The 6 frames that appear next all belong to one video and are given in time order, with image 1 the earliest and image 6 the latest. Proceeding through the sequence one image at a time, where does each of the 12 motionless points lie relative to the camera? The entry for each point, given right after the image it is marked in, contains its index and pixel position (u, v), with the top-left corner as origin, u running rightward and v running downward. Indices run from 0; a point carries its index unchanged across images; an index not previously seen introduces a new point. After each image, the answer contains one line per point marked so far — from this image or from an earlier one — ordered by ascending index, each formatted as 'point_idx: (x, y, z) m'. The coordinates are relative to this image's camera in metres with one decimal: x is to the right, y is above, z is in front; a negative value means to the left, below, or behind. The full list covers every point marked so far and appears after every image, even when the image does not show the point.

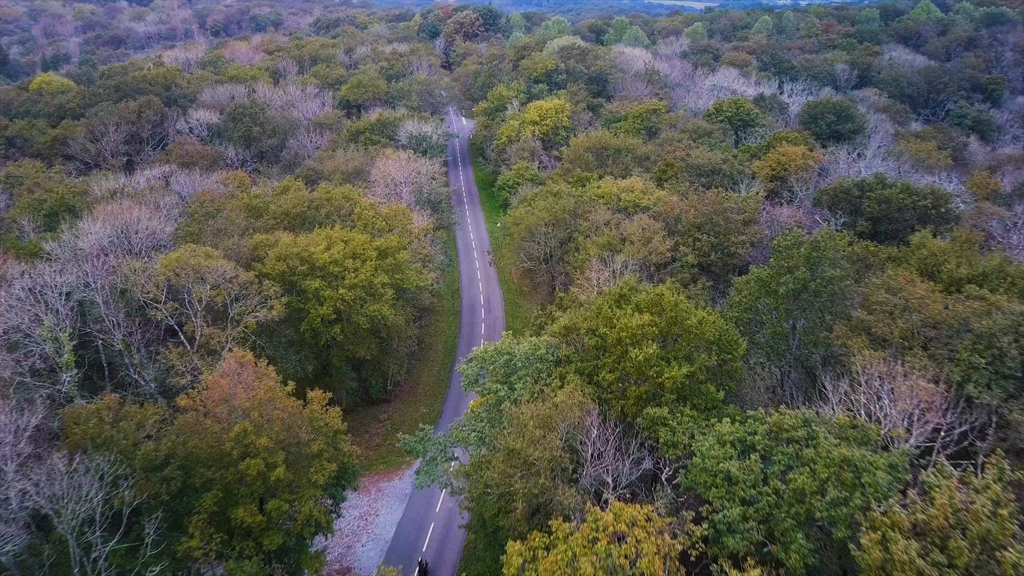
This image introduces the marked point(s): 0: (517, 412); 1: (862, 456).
0: (+0.1, -3.0, +19.5) m
1: (+6.8, -3.2, +15.4) m
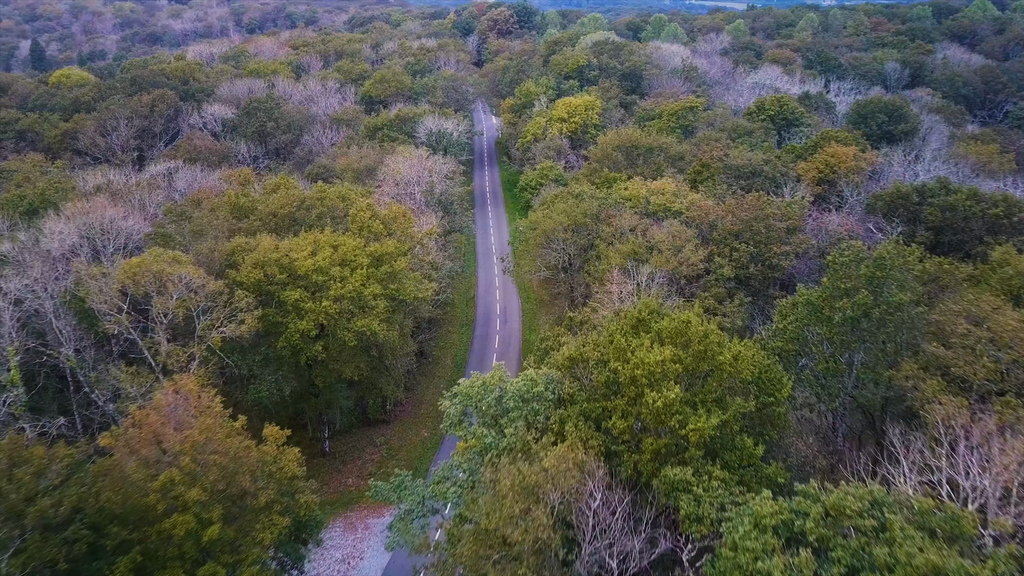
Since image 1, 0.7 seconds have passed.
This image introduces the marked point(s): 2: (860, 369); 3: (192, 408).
0: (-0.2, -3.5, +15.5) m
1: (+6.2, -3.9, +11.1) m
2: (+8.5, -2.0, +19.5) m
3: (-7.5, -2.8, +18.6) m
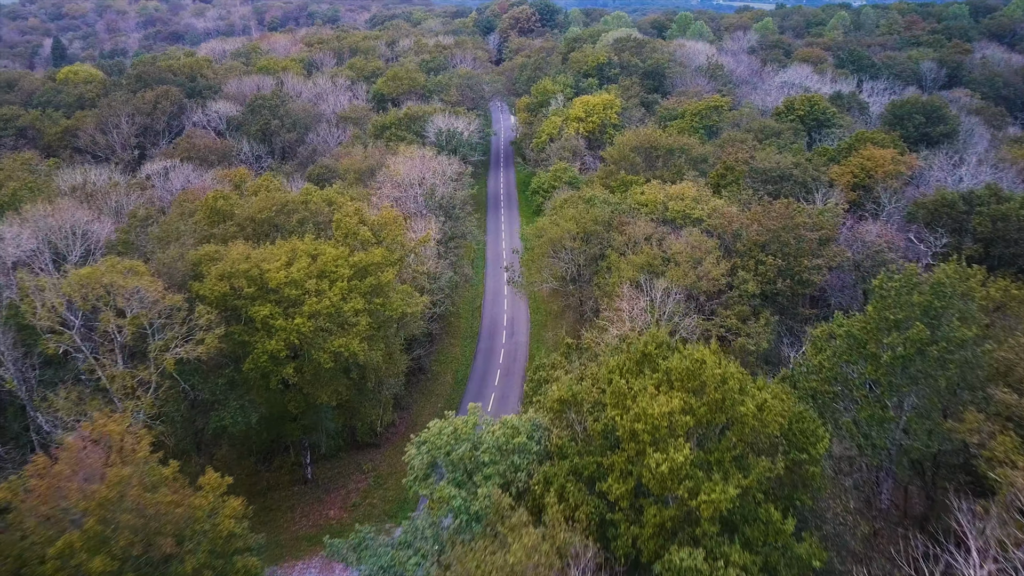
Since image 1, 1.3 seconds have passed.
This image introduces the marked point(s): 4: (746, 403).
0: (-0.8, -4.1, +12.4) m
1: (+5.6, -4.5, +7.9) m
2: (+8.1, -2.6, +16.2) m
3: (-7.9, -3.3, +15.8) m
4: (+4.3, -2.1, +14.5) m
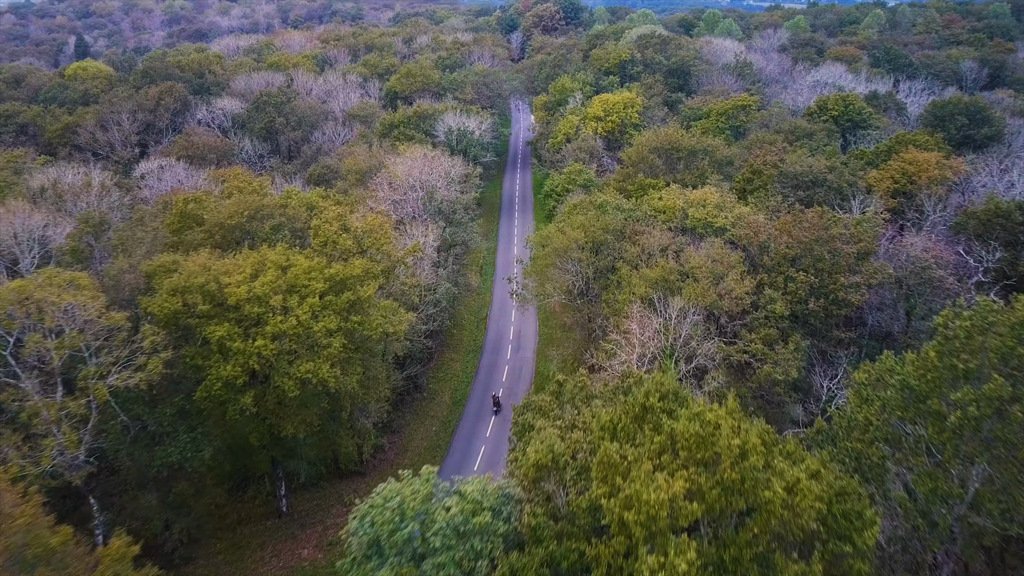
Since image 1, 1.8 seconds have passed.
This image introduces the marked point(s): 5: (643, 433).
0: (-1.4, -4.6, +9.3) m
1: (+4.7, -5.1, +4.5) m
2: (+7.6, -3.3, +12.8) m
3: (-8.5, -3.7, +12.8) m
4: (+3.7, -2.7, +11.2) m
5: (+2.3, -2.3, +13.5) m
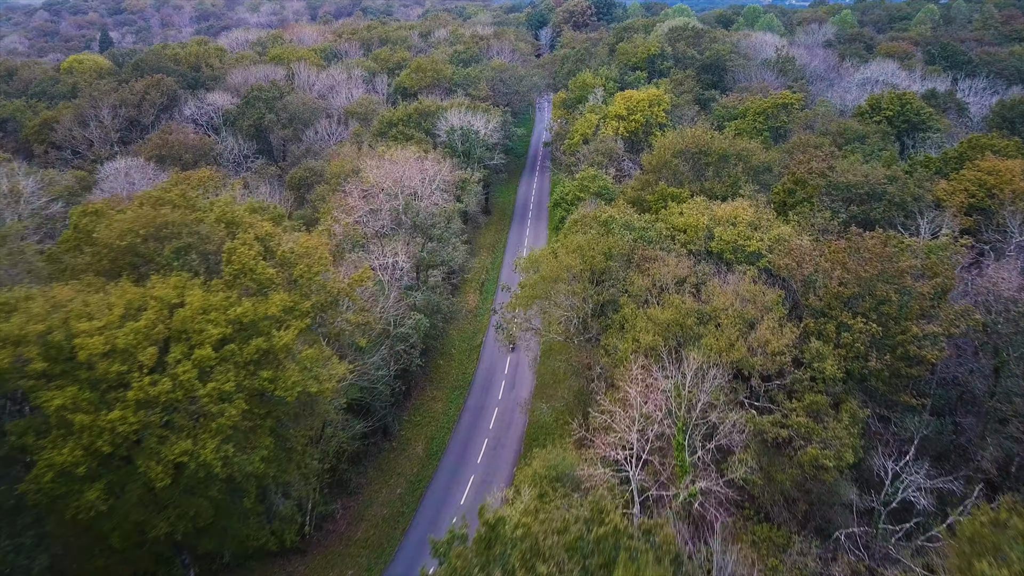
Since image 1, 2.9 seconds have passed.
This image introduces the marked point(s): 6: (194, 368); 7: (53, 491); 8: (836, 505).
0: (-3.1, -5.7, +3.4) m
1: (+2.8, -6.3, -1.7) m
2: (+6.1, -4.6, +6.4) m
3: (-10.0, -4.7, +7.2) m
4: (+2.1, -3.9, +5.0) m
5: (+0.8, -3.5, +7.4) m
6: (-6.7, -1.7, +17.1) m
7: (-9.1, -3.9, +15.7) m
8: (+7.7, -5.3, +18.9) m
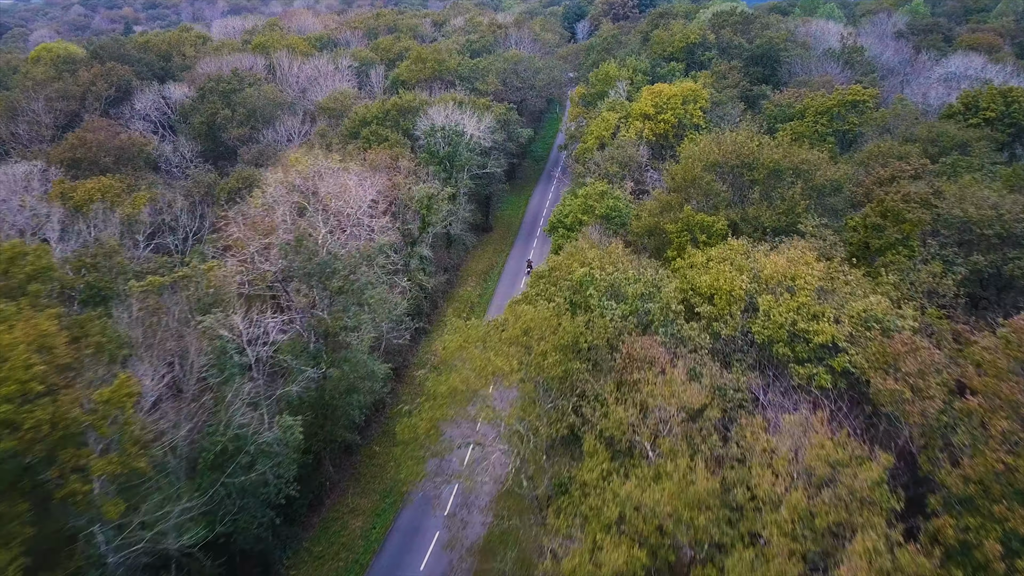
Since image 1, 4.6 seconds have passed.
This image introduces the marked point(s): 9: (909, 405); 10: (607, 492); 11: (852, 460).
0: (-6.2, -7.7, -6.4) m
1: (-0.6, -8.4, -11.8) m
2: (+3.1, -6.7, -3.9) m
3: (-12.9, -6.6, -2.2) m
4: (-0.9, -6.0, -5.1) m
5: (-2.1, -5.6, -2.6) m
6: (-9.0, -3.6, +7.5) m
7: (-11.5, -5.8, +6.2) m
8: (+5.4, -7.5, +8.5) m
9: (+6.4, -1.8, +12.7) m
10: (+1.5, -3.0, +11.9) m
11: (+4.8, -2.4, +11.4) m
